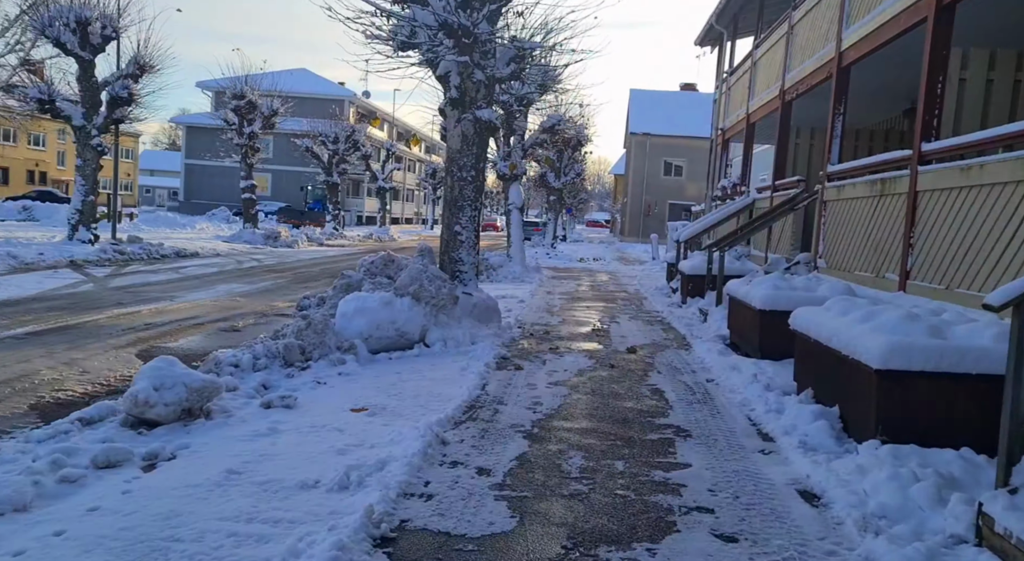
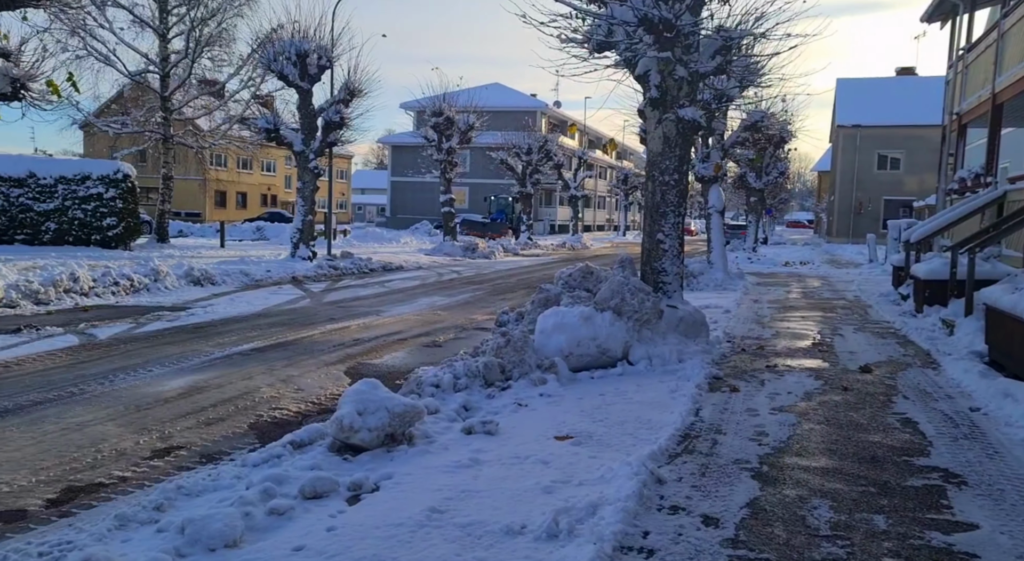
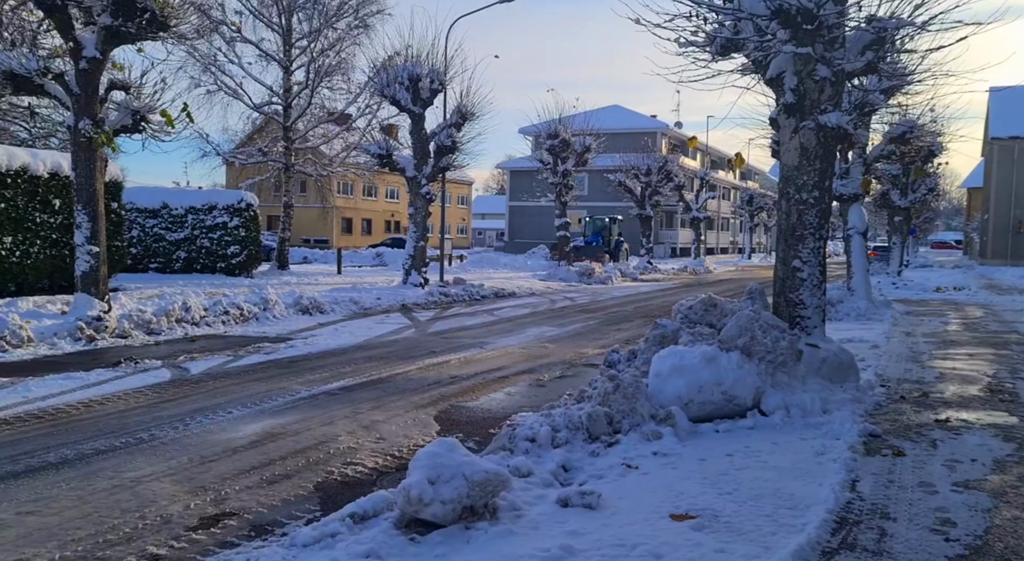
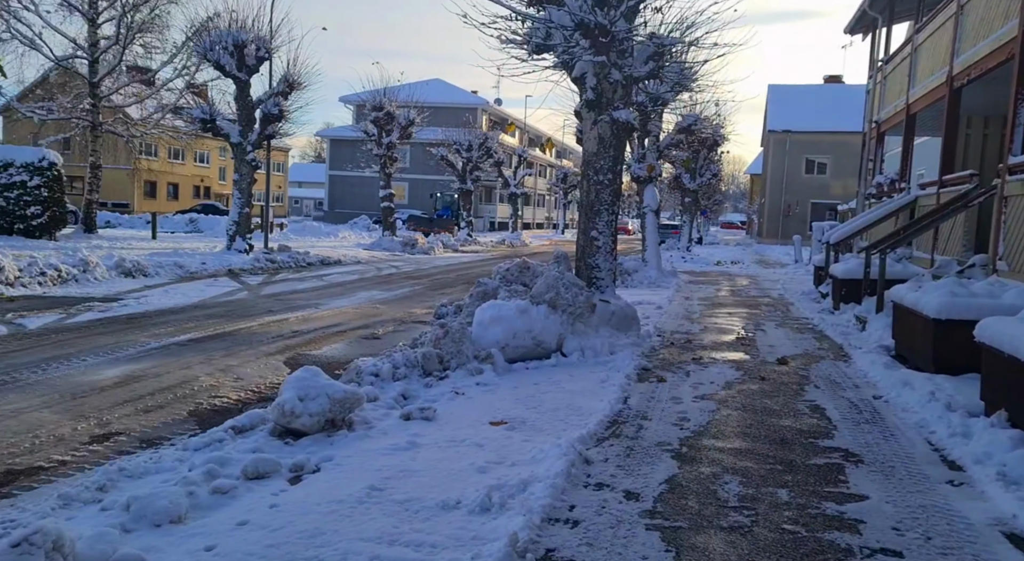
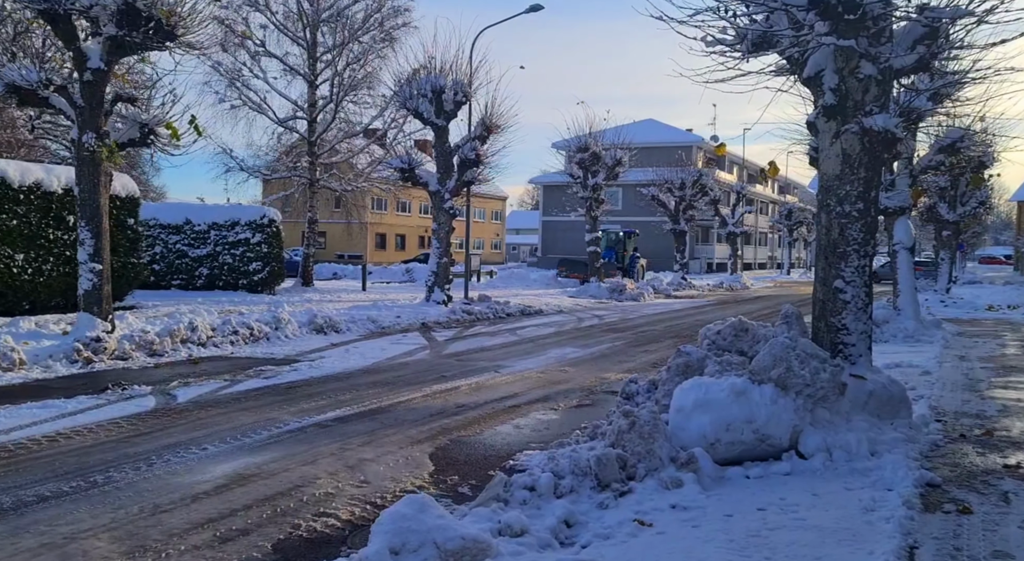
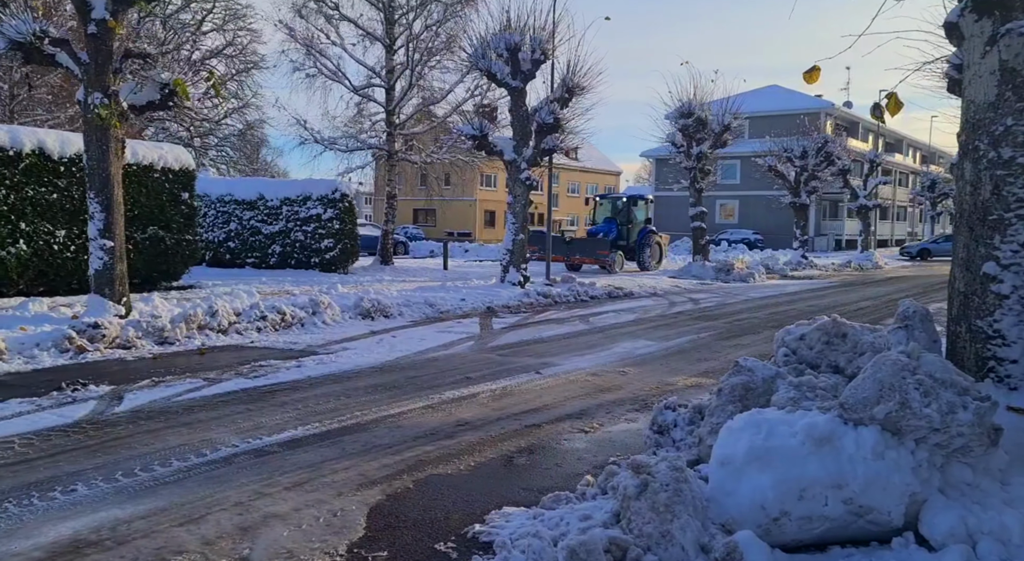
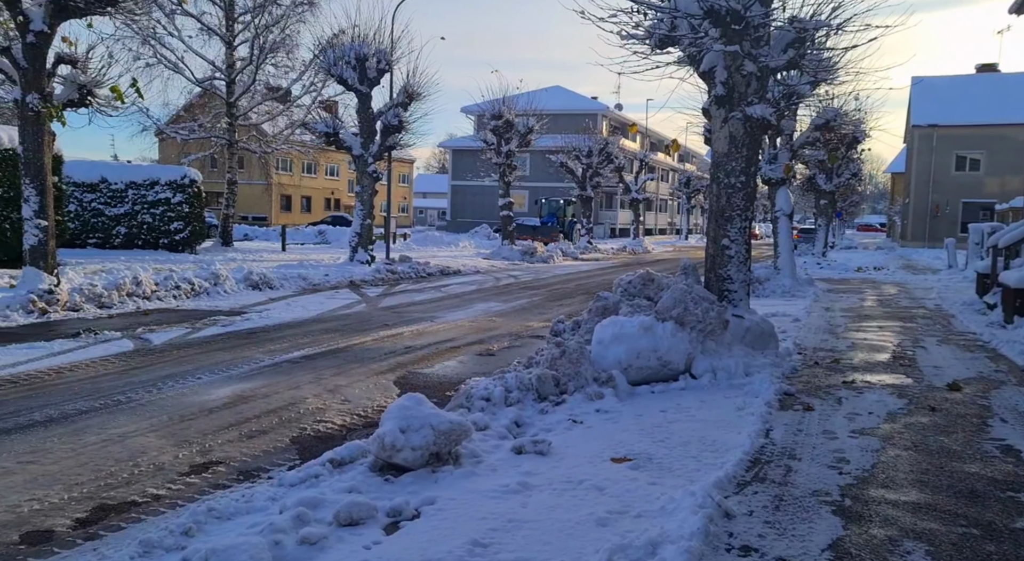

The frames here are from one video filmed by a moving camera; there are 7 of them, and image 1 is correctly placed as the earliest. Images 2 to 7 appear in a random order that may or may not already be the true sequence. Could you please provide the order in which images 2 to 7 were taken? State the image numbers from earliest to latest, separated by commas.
4, 2, 7, 3, 5, 6
